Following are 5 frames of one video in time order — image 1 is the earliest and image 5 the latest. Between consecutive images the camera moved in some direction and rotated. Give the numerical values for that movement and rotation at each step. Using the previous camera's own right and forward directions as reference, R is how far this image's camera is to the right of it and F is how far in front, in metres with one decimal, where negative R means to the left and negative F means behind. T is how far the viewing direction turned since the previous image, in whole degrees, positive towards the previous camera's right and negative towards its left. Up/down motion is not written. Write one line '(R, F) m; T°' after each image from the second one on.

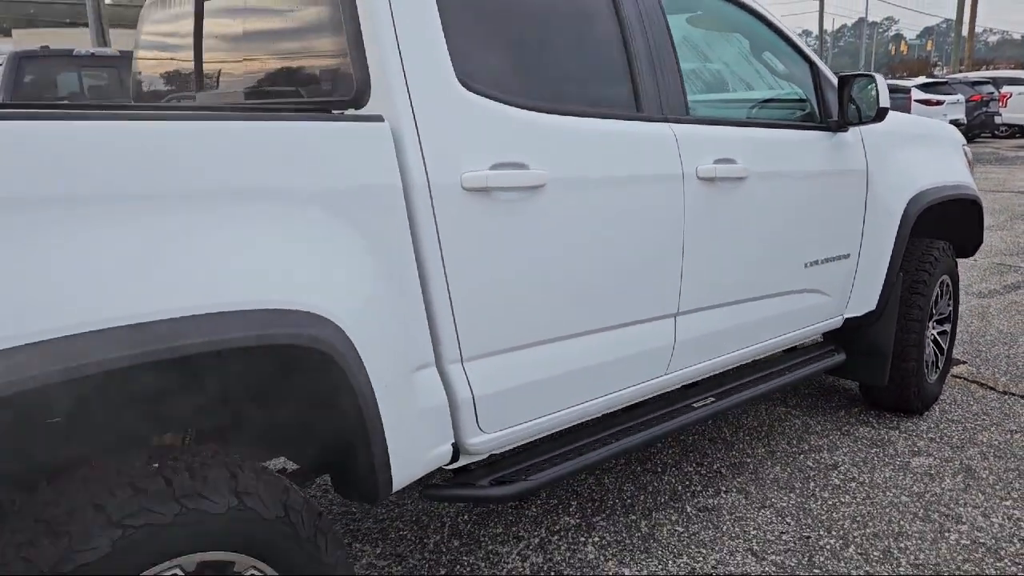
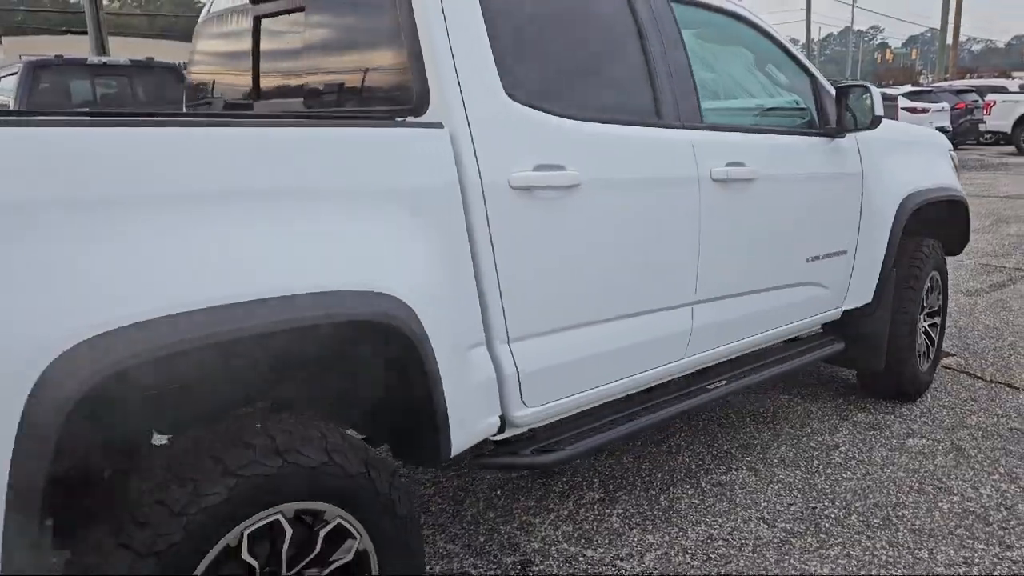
(-0.1, -0.2) m; +1°
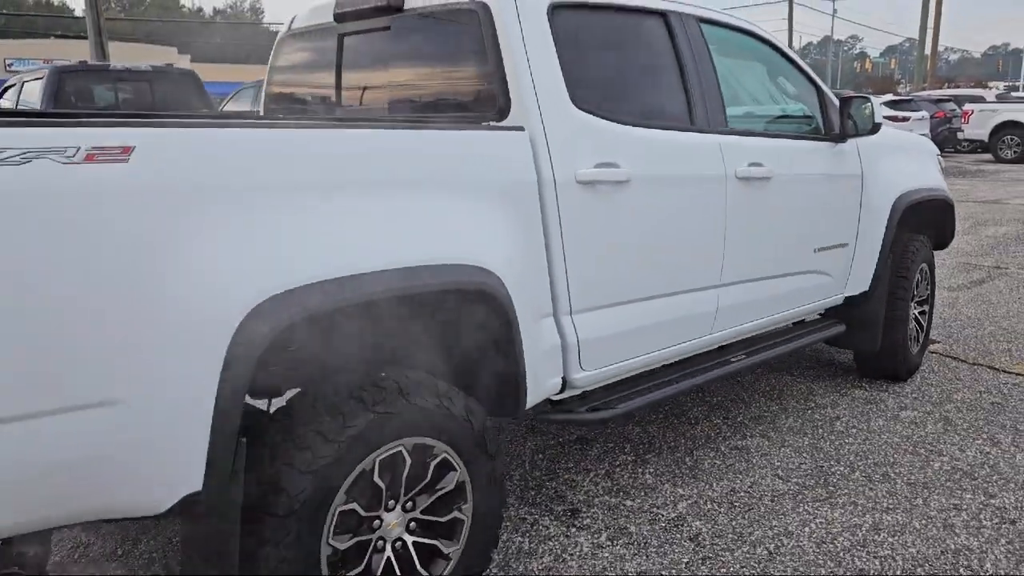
(-0.3, -0.4) m; +1°
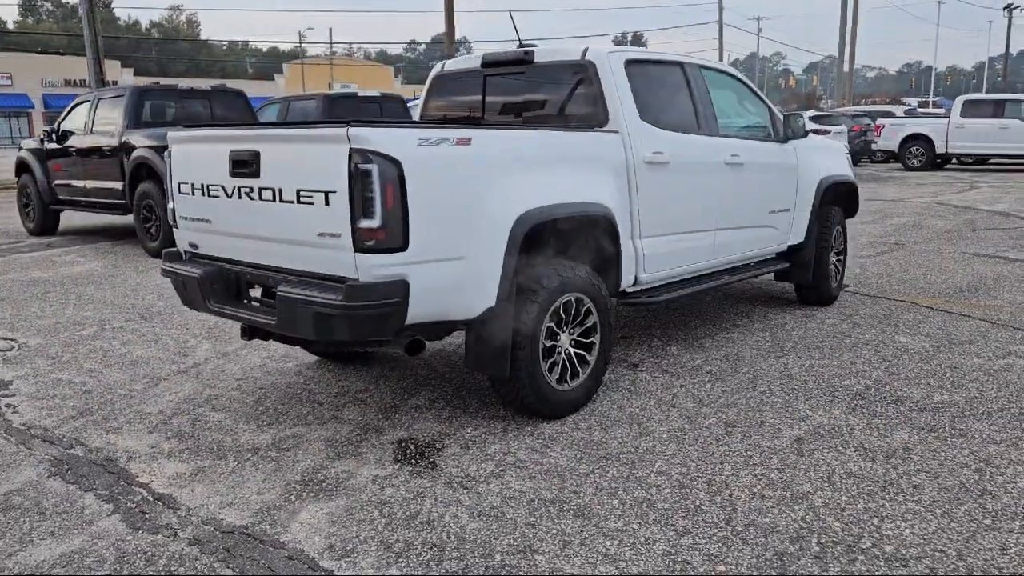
(-0.9, -1.9) m; +4°
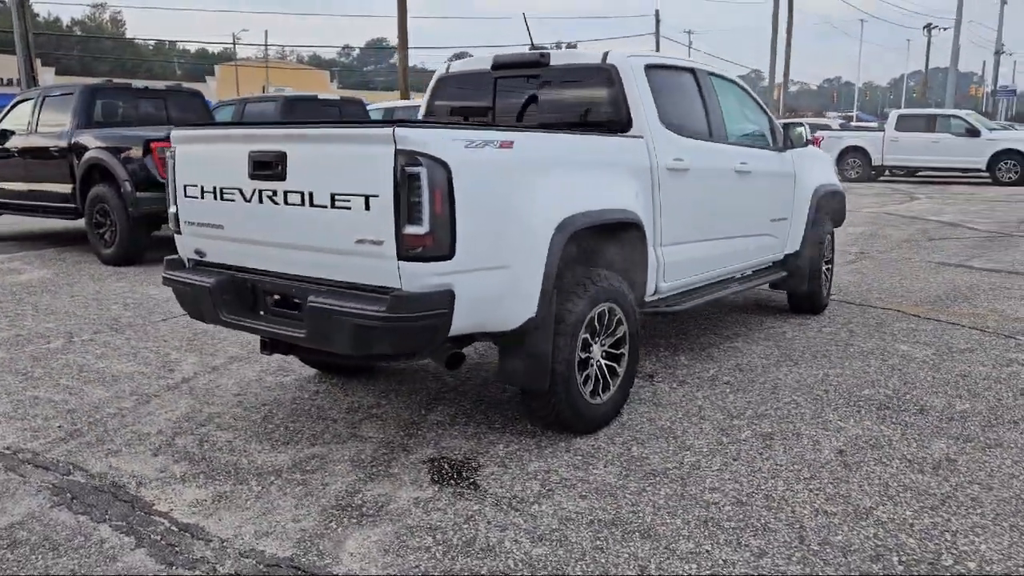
(-0.5, +0.2) m; +5°
